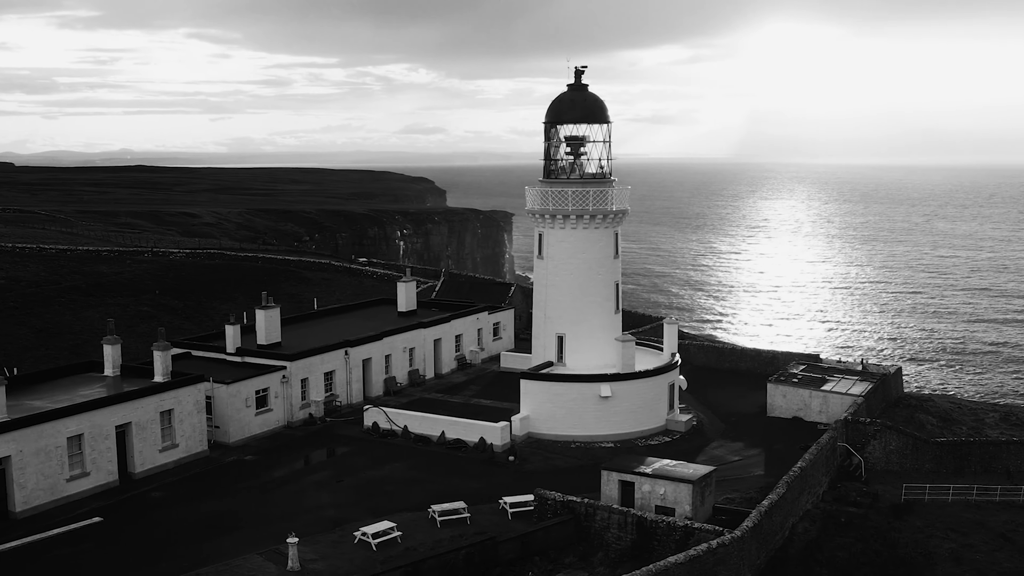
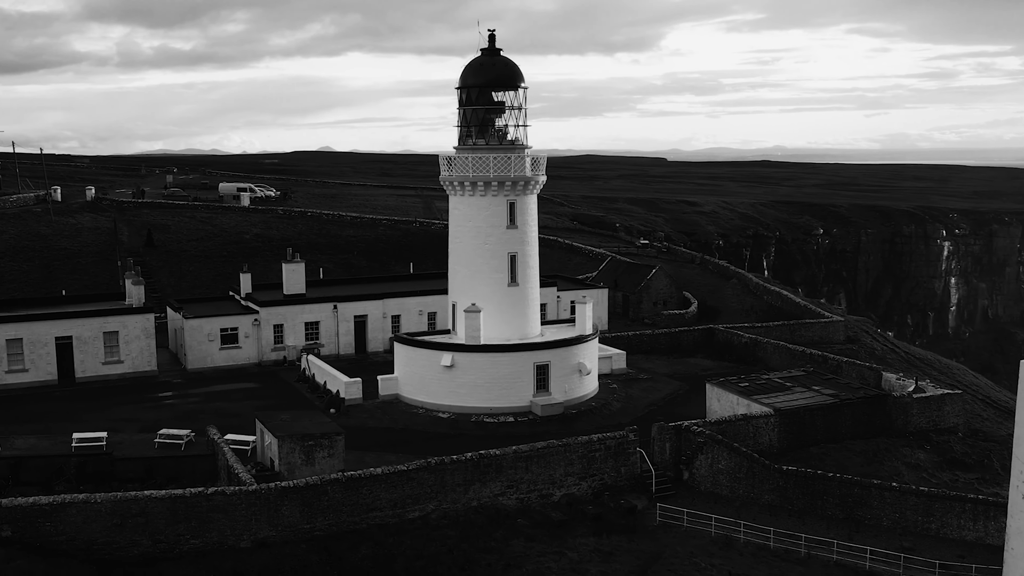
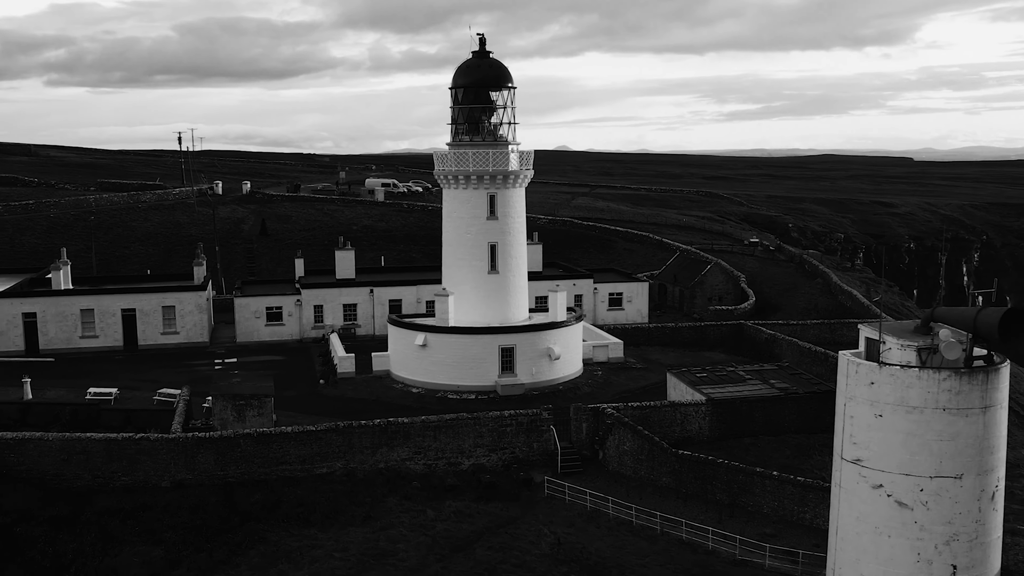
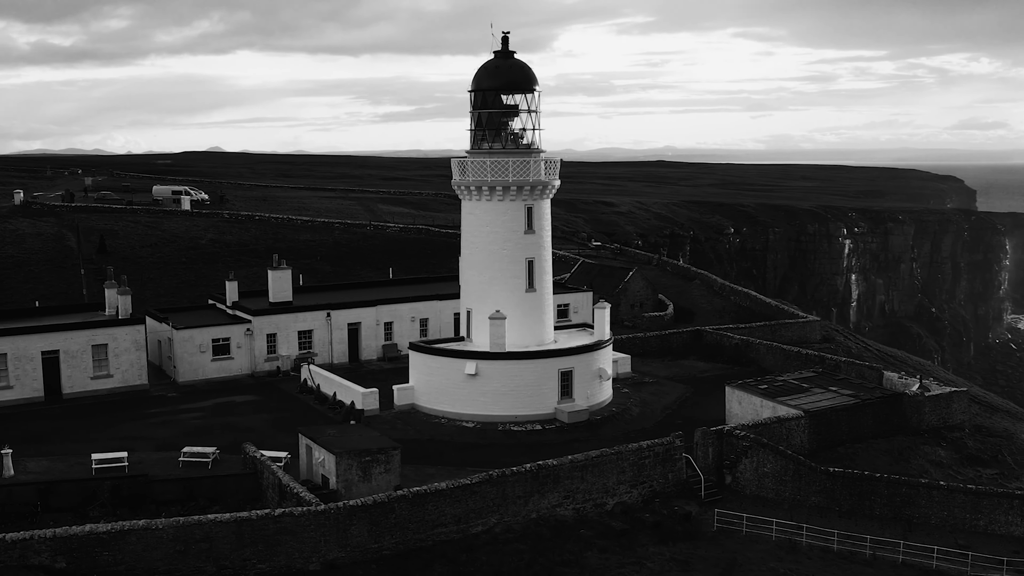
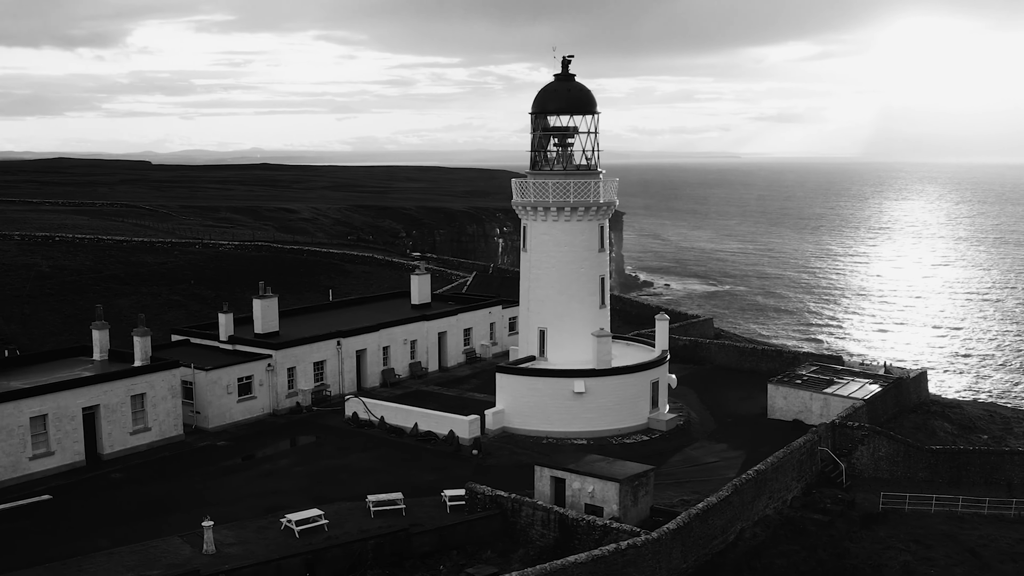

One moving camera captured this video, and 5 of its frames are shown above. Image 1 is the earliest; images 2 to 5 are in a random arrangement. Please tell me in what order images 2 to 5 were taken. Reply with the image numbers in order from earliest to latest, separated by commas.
5, 4, 2, 3
